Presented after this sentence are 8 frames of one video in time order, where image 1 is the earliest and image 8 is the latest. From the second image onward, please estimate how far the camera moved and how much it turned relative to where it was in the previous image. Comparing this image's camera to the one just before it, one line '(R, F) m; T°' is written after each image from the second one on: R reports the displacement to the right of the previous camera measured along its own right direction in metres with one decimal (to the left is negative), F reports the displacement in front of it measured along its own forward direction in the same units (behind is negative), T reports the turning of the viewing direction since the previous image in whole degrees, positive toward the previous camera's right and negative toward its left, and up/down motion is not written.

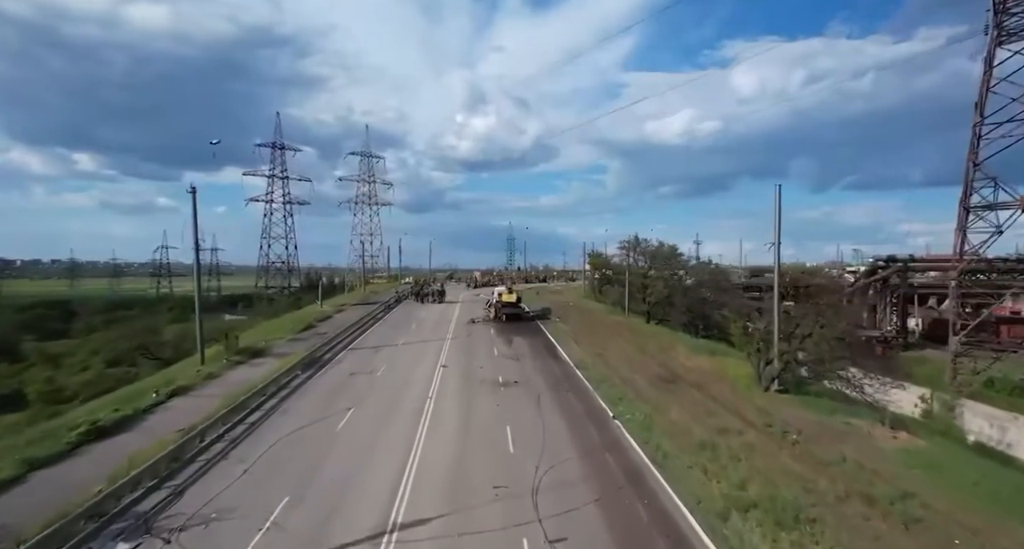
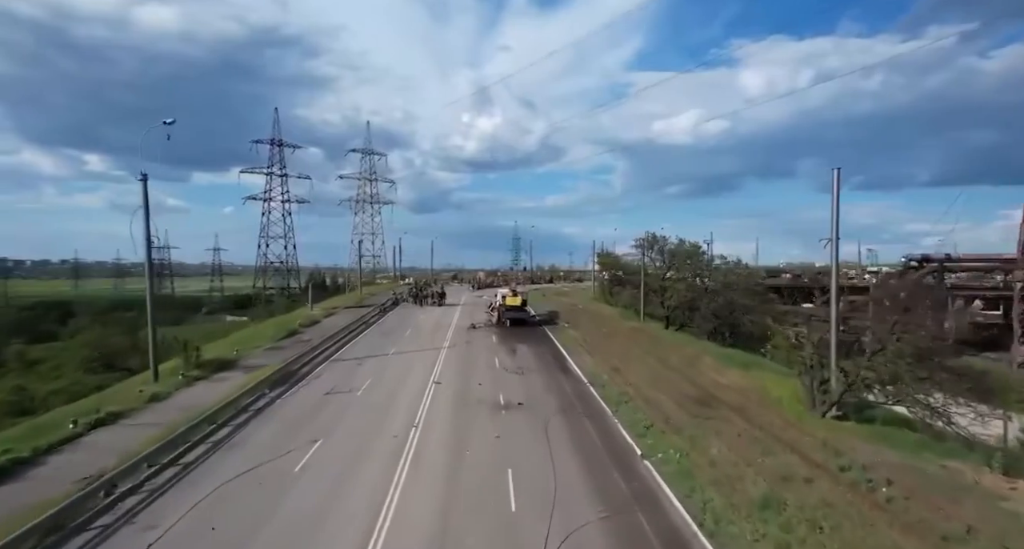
(+0.1, +4.1) m; -1°
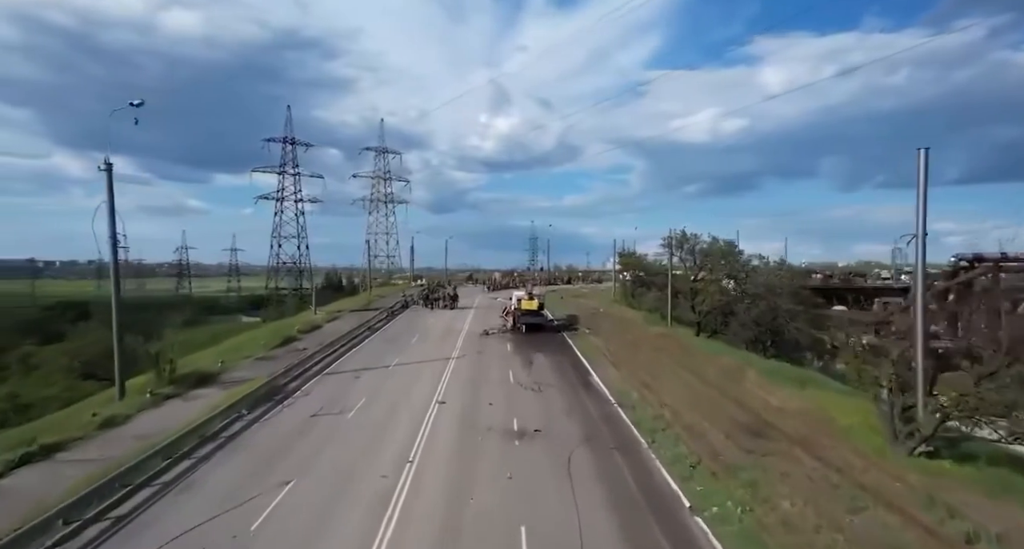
(0.0, +3.3) m; -2°
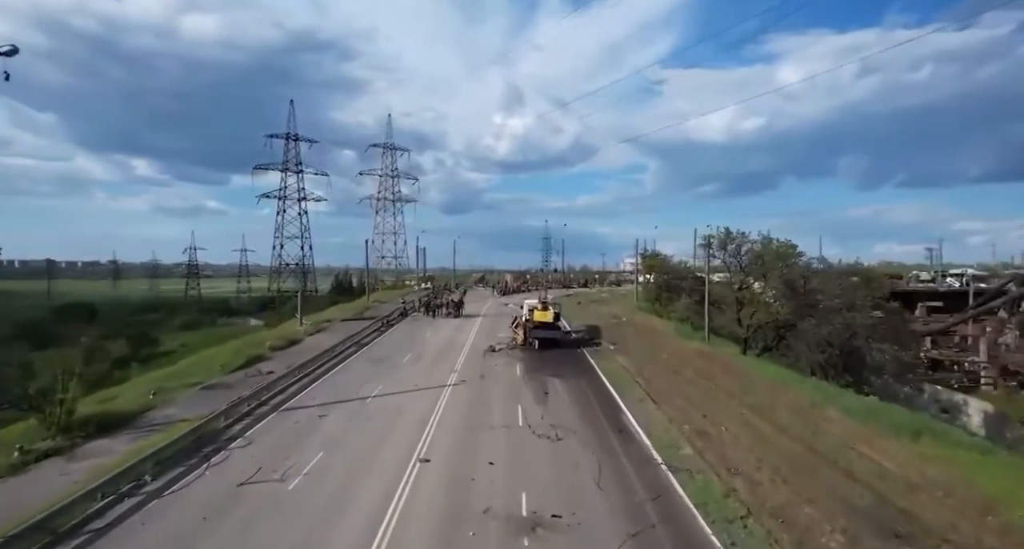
(+0.2, +5.8) m; -2°
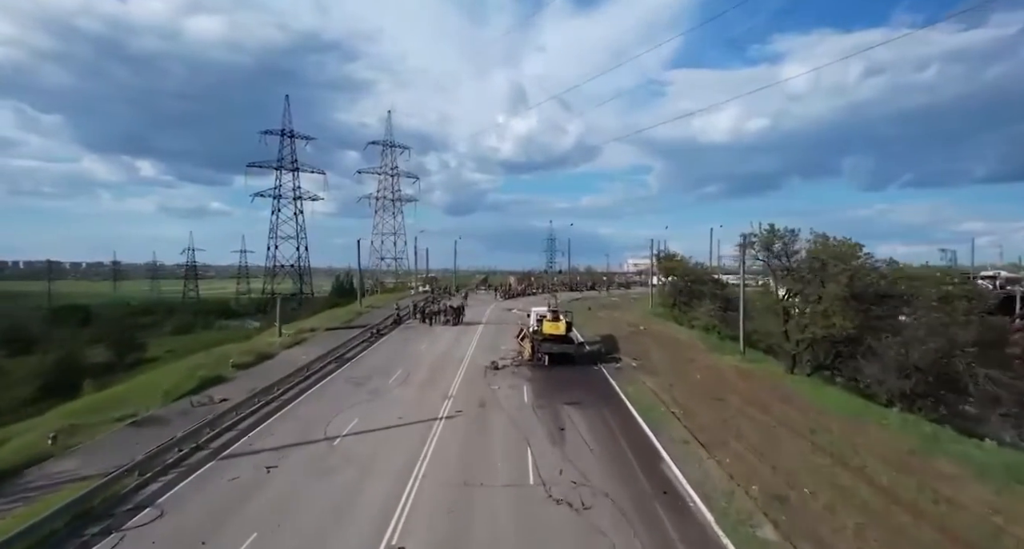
(-0.1, +4.7) m; 0°
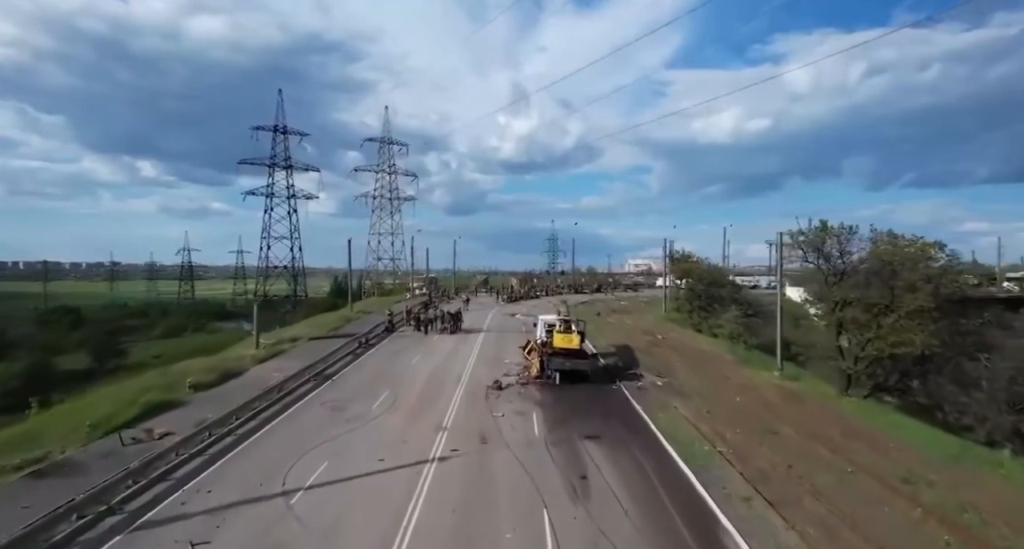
(-0.3, +3.9) m; 0°
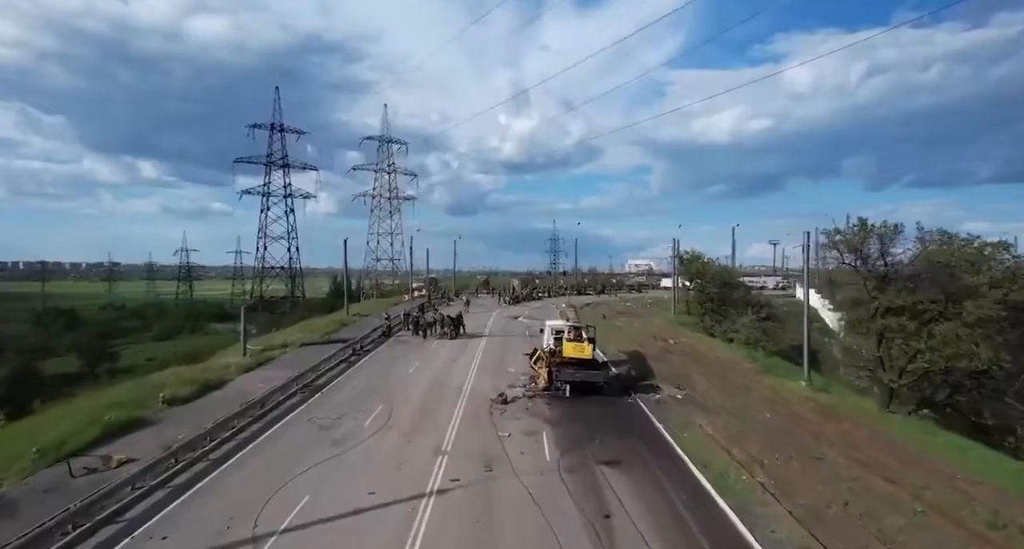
(-0.2, +2.1) m; 0°
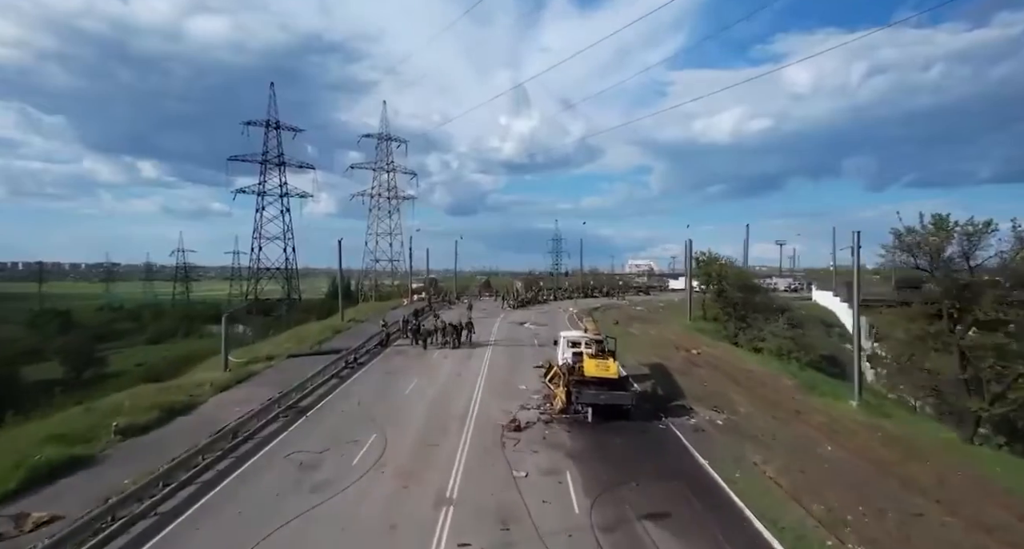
(-0.5, +3.1) m; 0°
